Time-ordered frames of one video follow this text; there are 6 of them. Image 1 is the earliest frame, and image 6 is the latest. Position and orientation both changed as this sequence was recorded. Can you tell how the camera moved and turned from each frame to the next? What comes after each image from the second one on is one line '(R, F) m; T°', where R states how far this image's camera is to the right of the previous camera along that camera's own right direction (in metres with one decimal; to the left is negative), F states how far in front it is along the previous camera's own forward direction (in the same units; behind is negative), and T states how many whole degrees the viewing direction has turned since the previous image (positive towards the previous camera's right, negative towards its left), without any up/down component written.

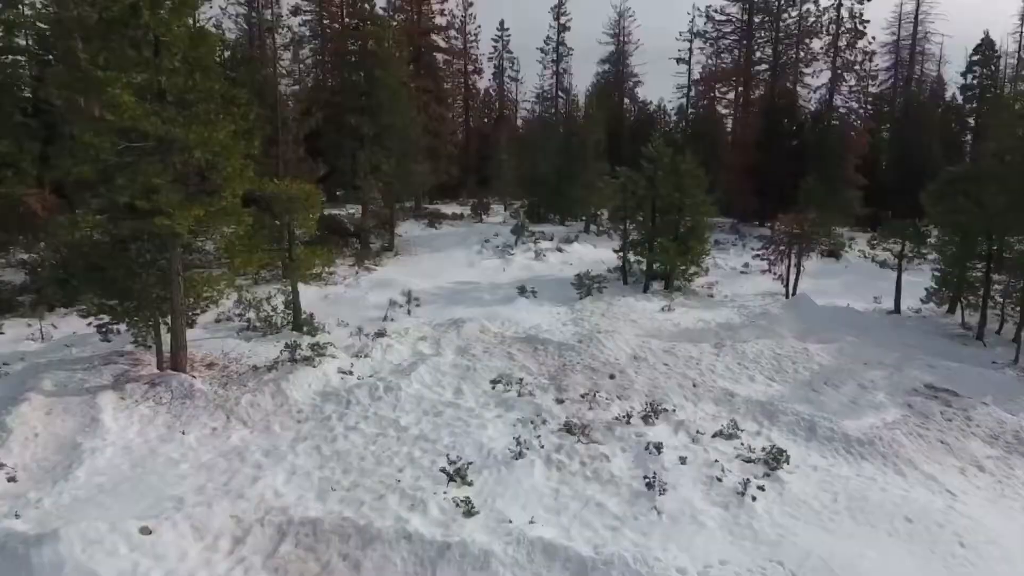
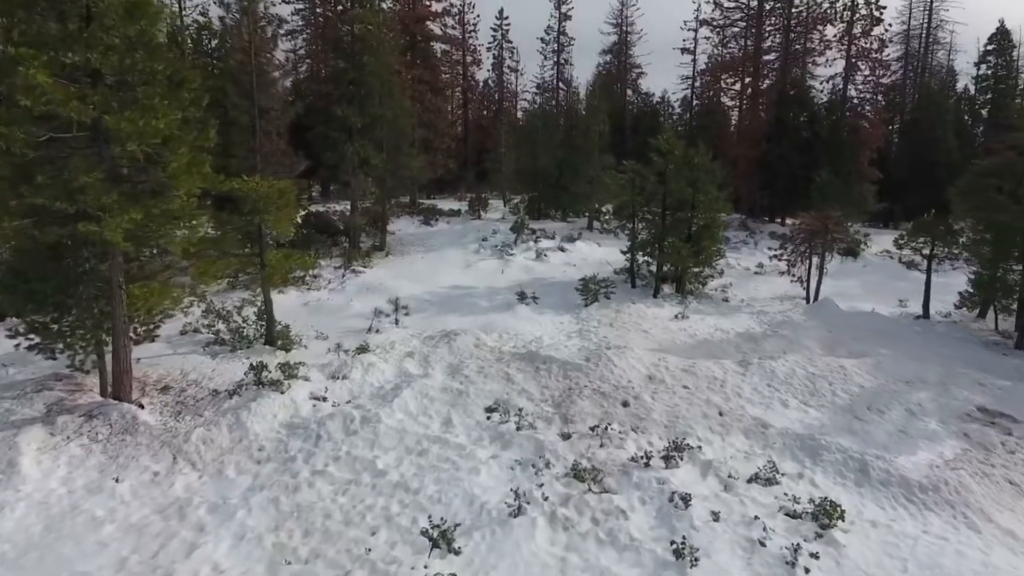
(0.0, +1.7) m; 0°
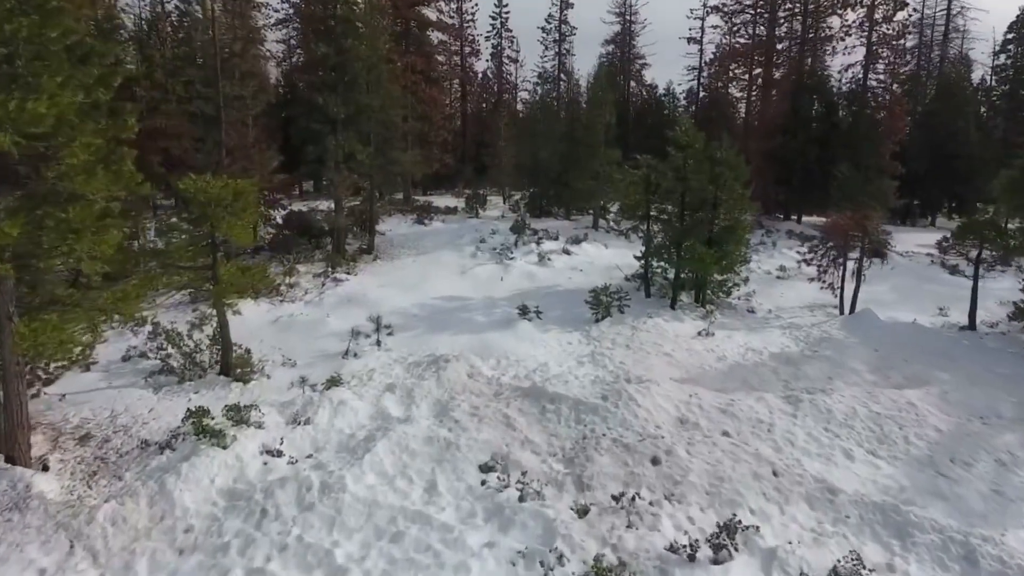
(0.0, +2.2) m; 0°
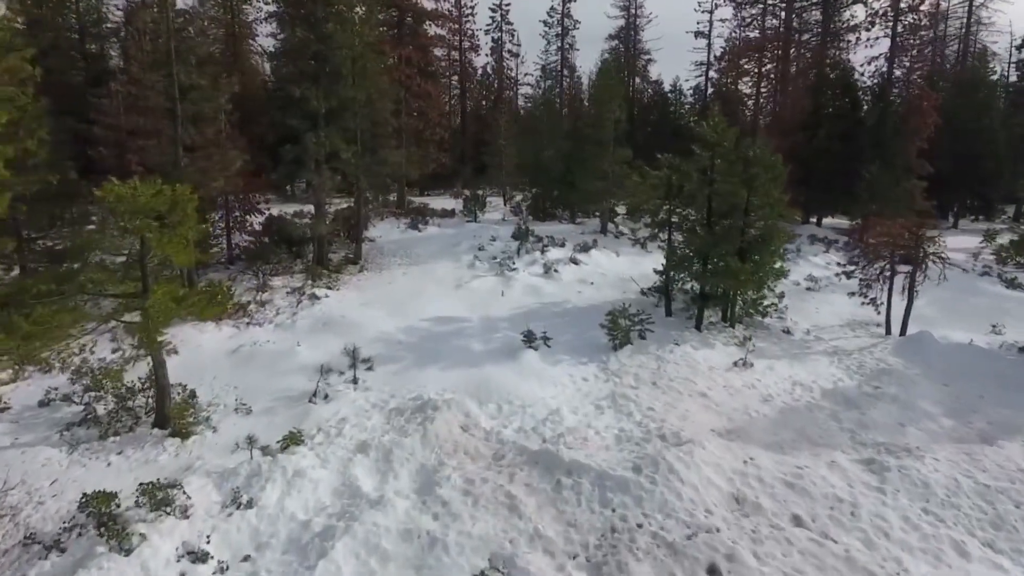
(-0.1, +2.3) m; 0°
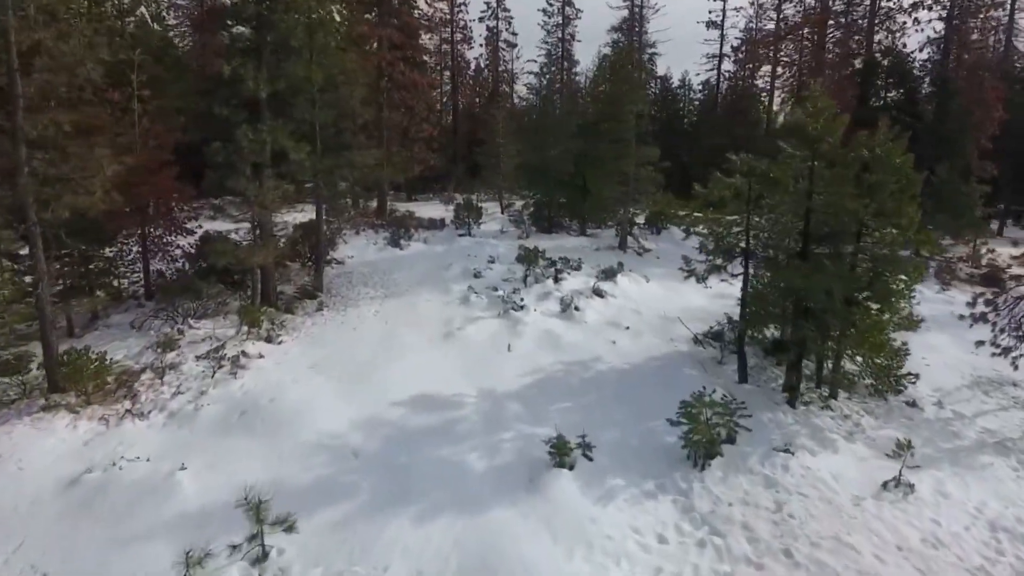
(-0.4, +5.0) m; +1°
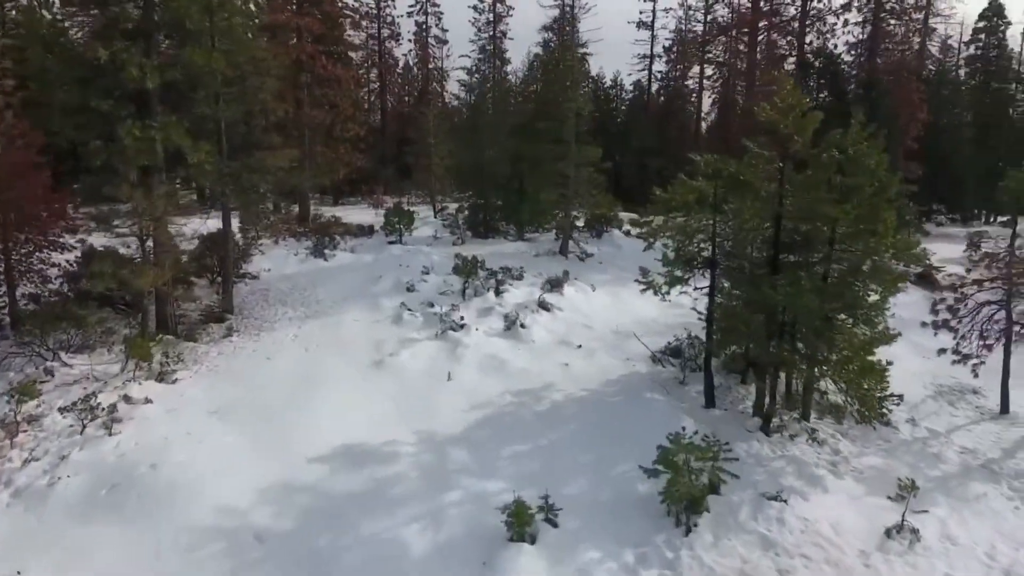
(-0.1, +1.6) m; +6°
